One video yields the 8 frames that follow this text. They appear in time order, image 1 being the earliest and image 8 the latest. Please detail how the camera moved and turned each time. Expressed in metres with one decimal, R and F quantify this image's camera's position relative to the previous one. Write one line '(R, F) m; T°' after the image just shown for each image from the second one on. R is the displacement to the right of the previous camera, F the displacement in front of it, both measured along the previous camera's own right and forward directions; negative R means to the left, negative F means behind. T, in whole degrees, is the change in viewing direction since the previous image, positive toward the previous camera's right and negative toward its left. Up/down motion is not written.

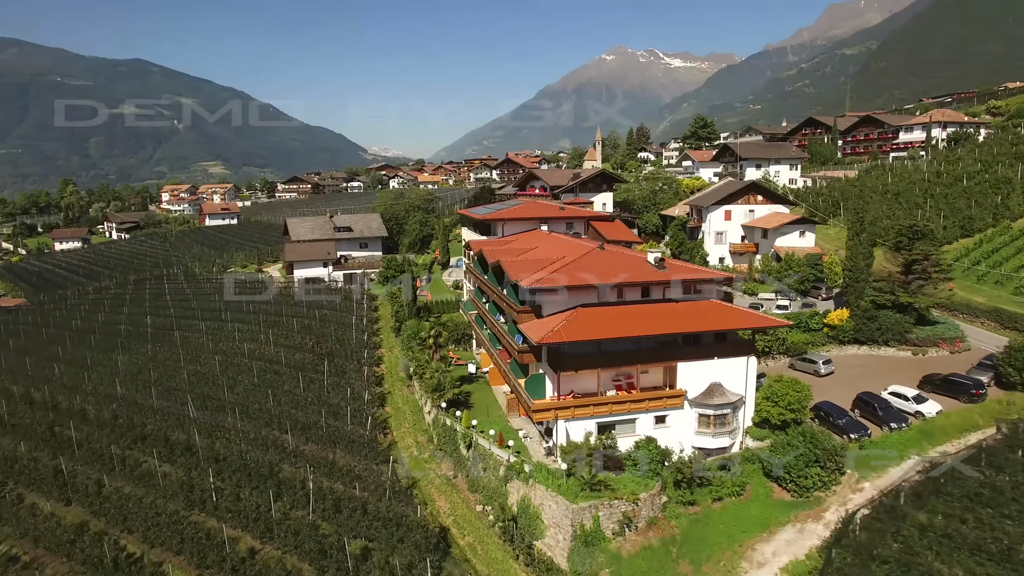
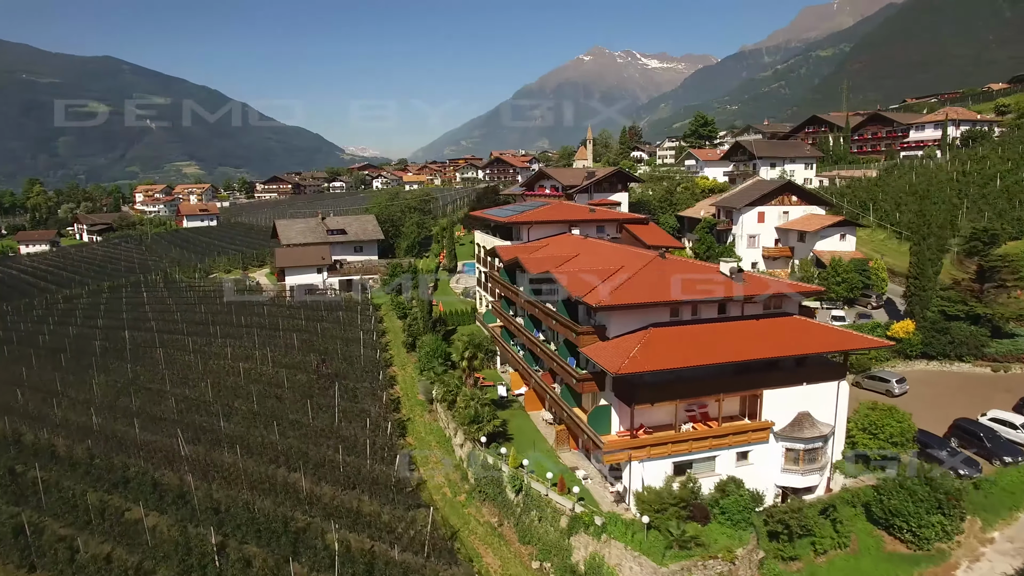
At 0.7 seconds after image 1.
(-2.6, +3.7) m; +2°
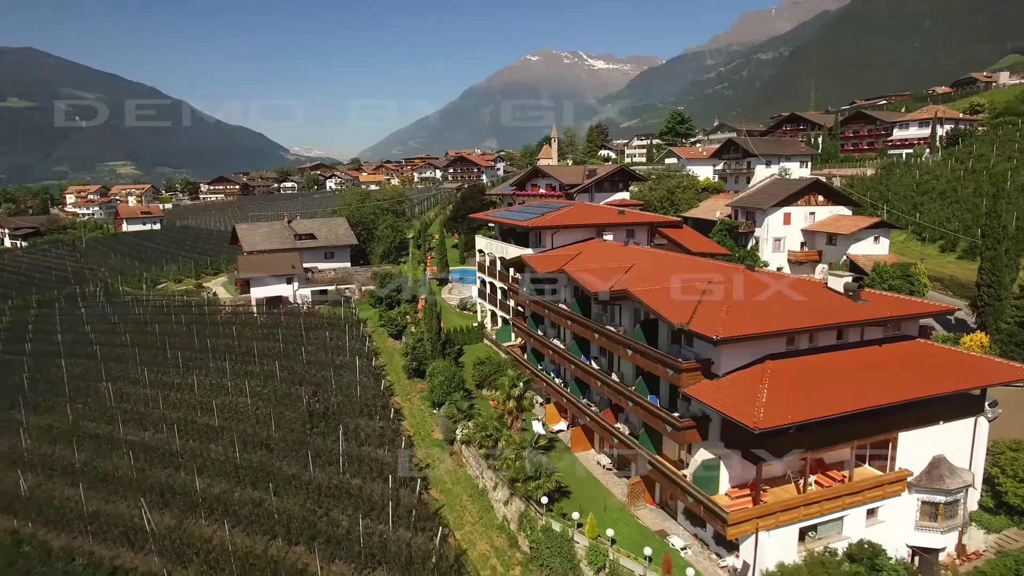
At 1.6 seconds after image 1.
(-3.3, +4.7) m; +5°
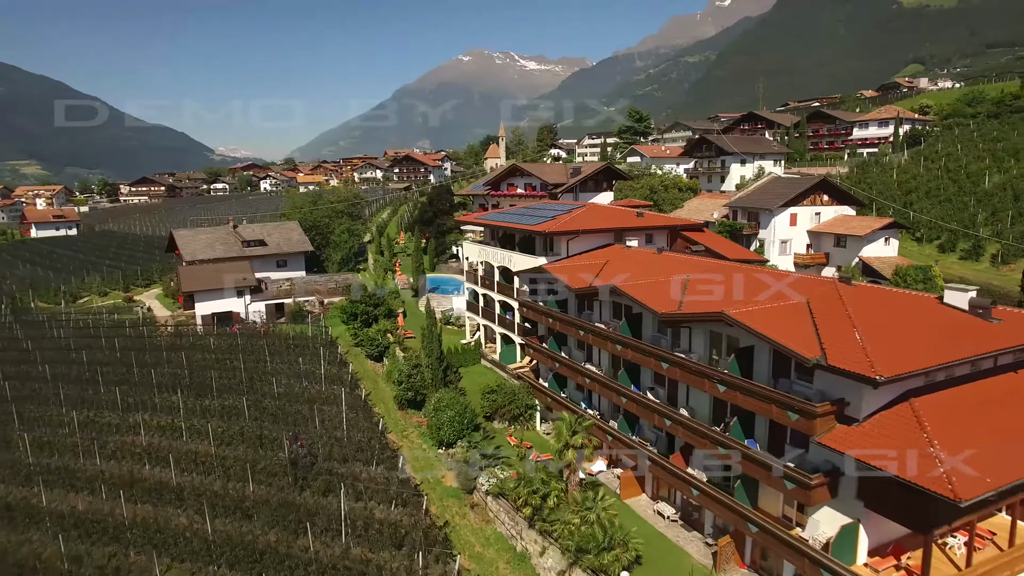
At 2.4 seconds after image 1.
(-3.0, +4.0) m; +6°
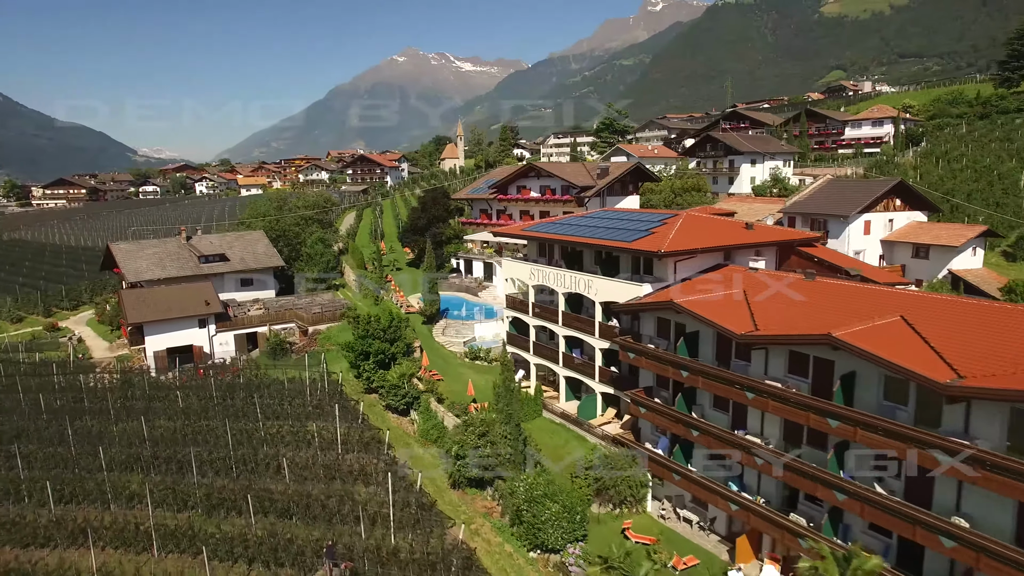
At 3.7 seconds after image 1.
(-4.6, +6.5) m; +6°
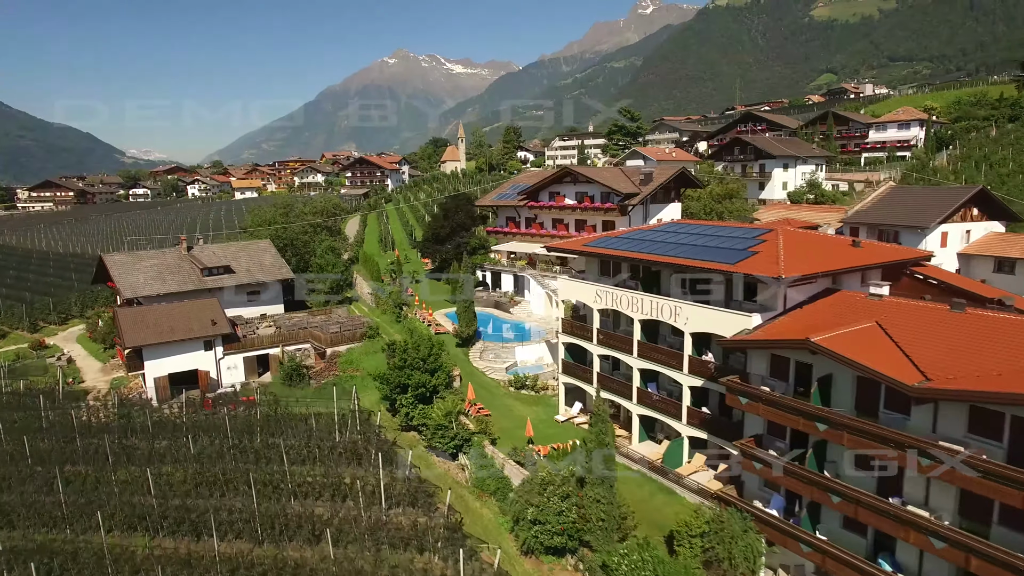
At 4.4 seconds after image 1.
(-2.3, +3.1) m; +1°
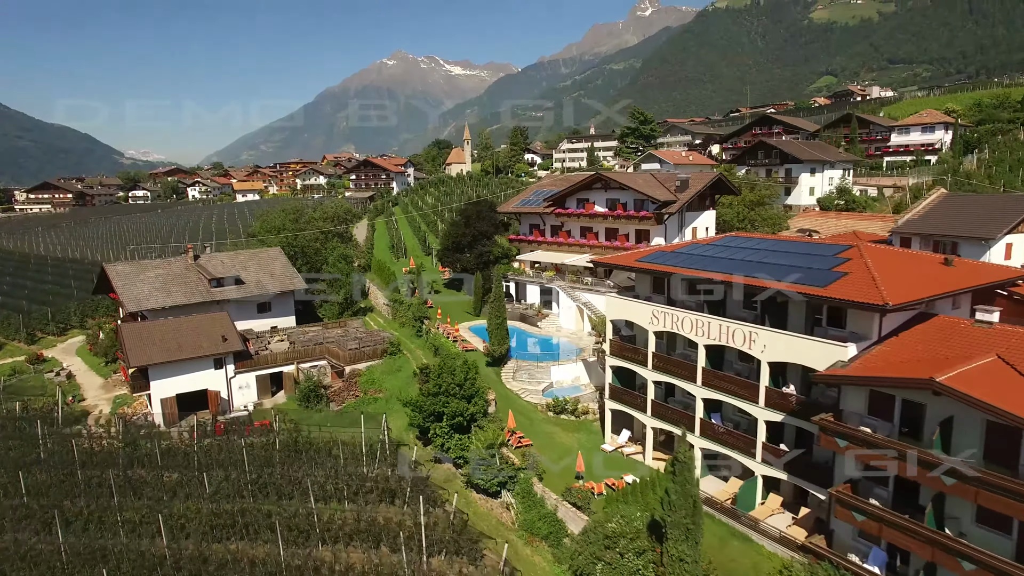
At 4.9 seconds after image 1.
(-1.5, +1.9) m; 0°
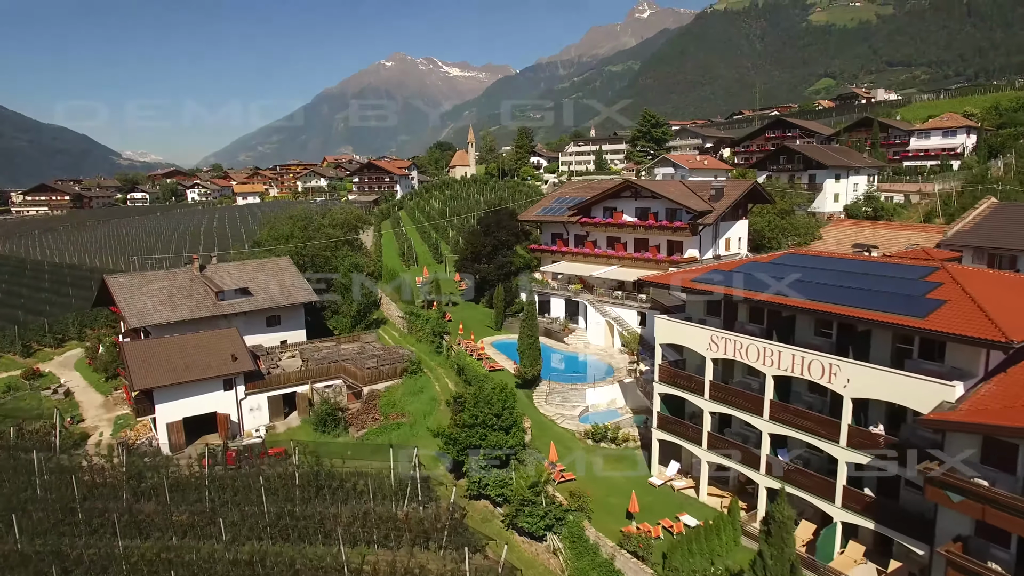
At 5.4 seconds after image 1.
(-1.3, +1.7) m; 0°
